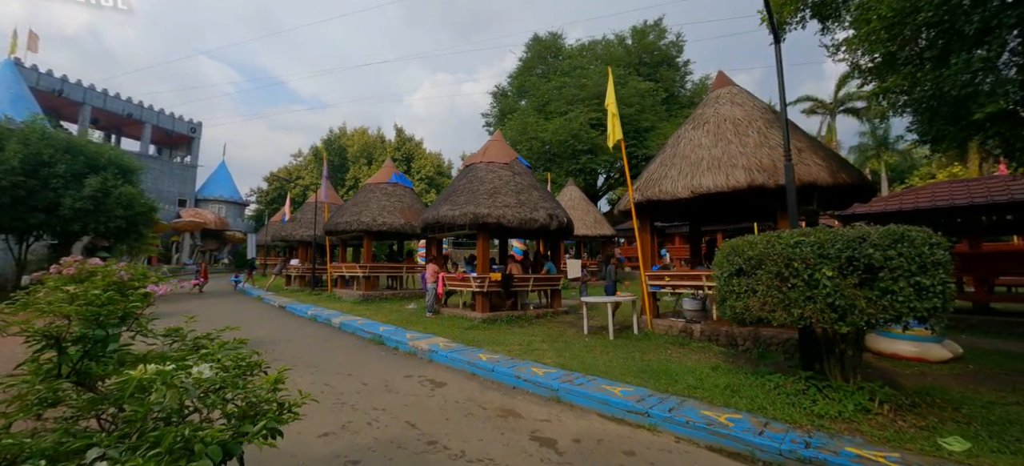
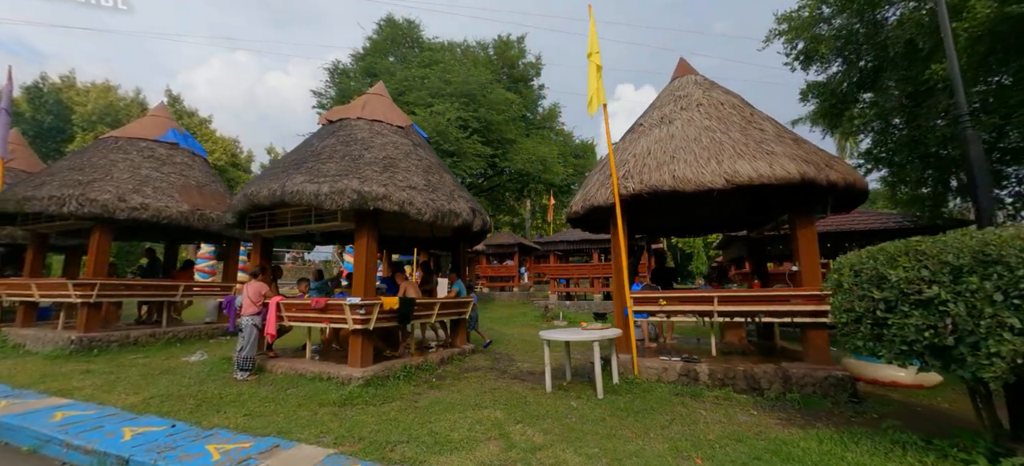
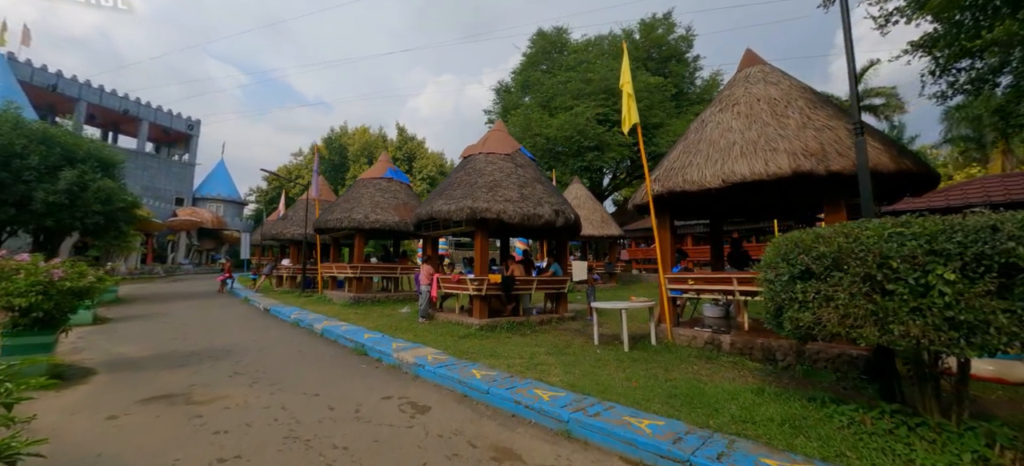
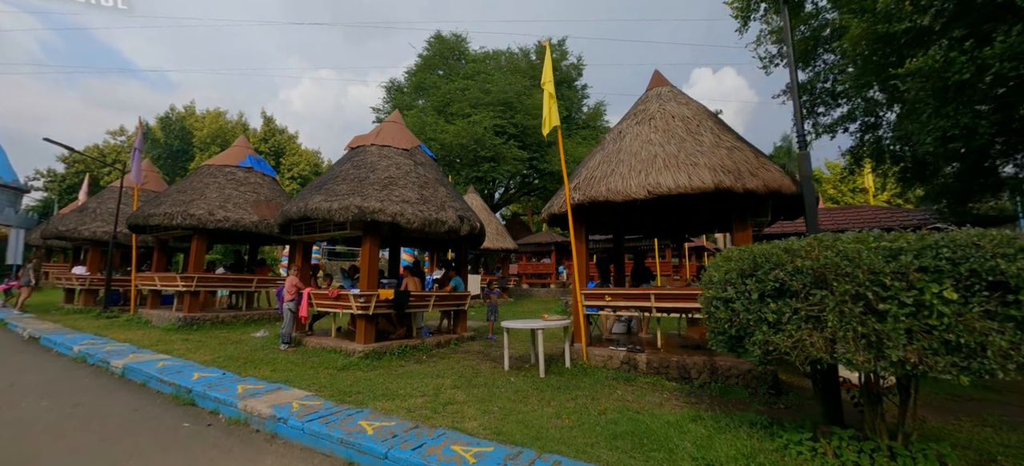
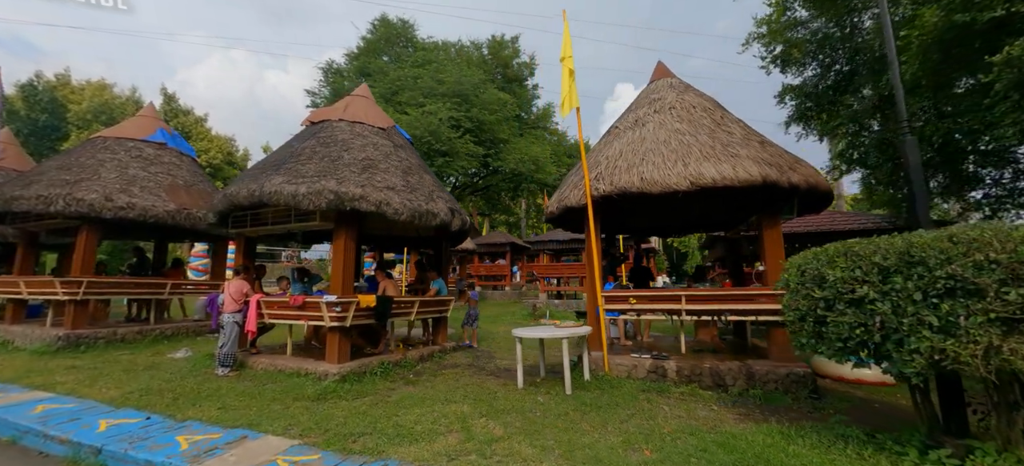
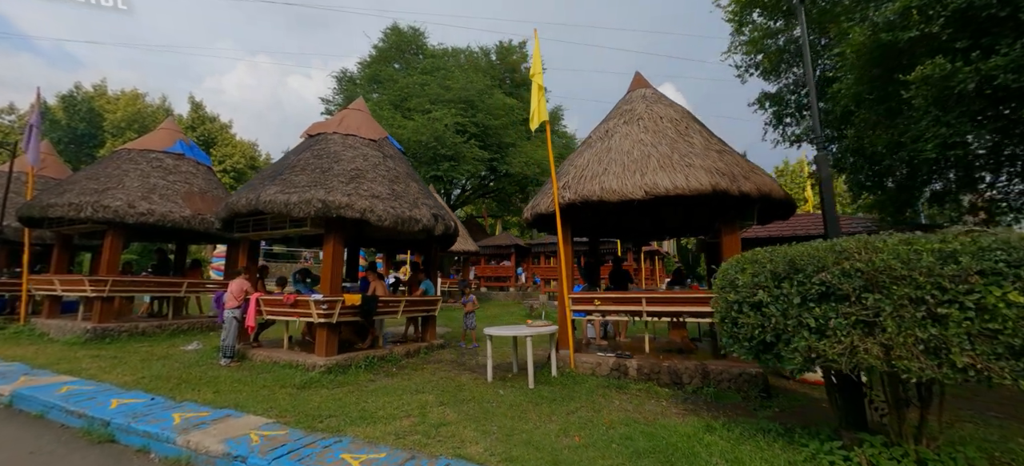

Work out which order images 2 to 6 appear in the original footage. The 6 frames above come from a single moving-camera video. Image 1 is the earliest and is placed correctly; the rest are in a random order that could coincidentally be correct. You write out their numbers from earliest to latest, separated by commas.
3, 4, 6, 5, 2
